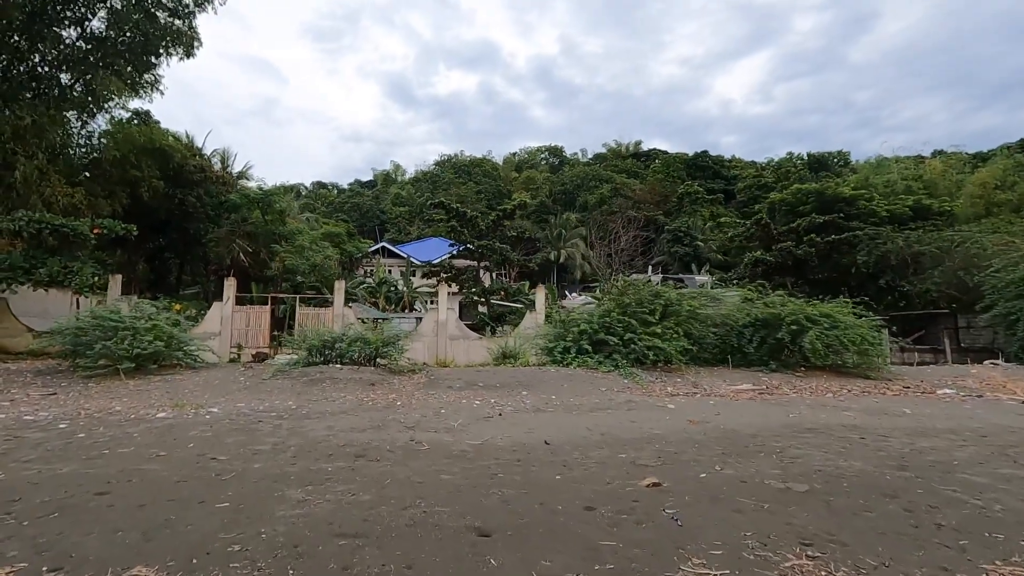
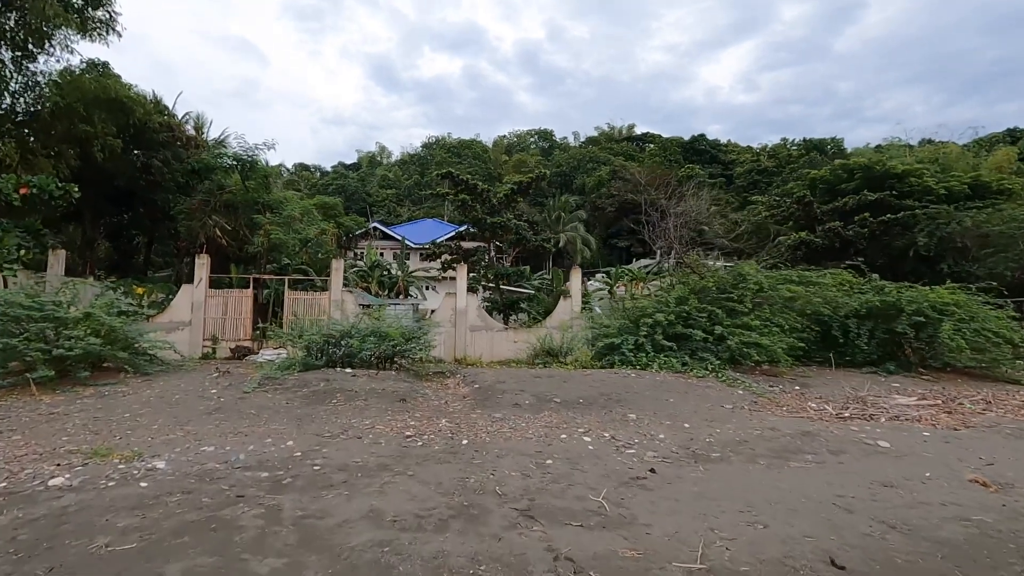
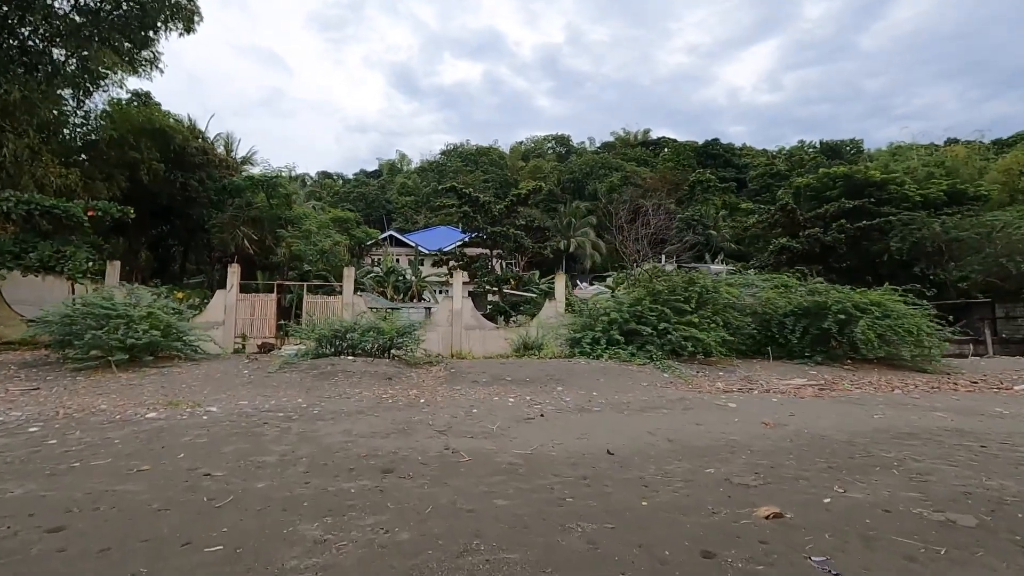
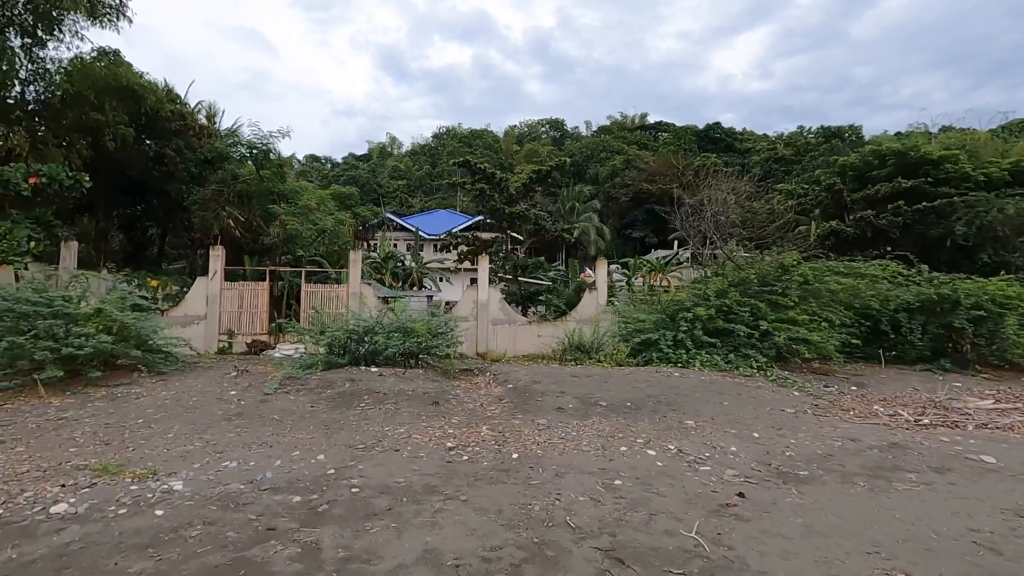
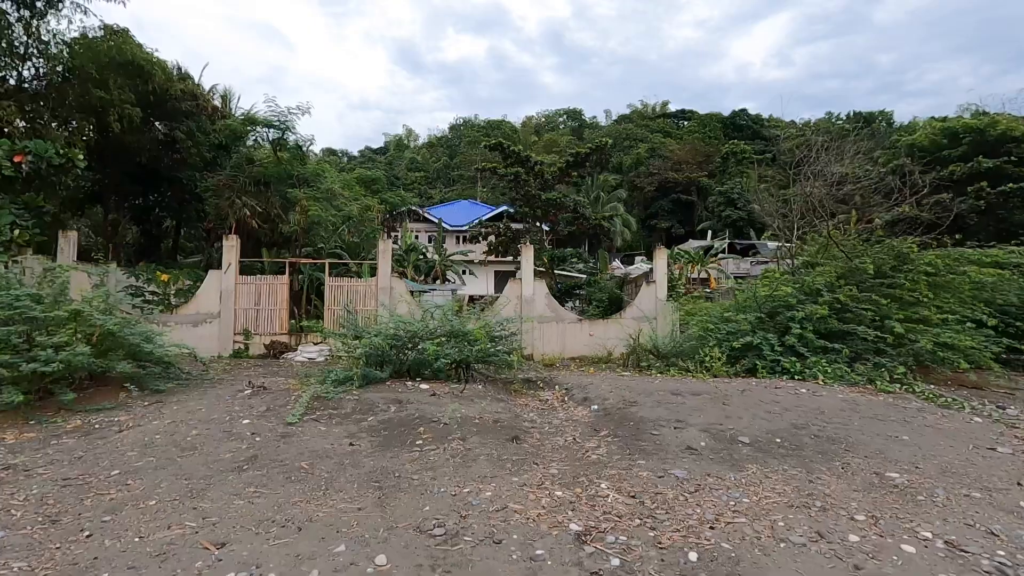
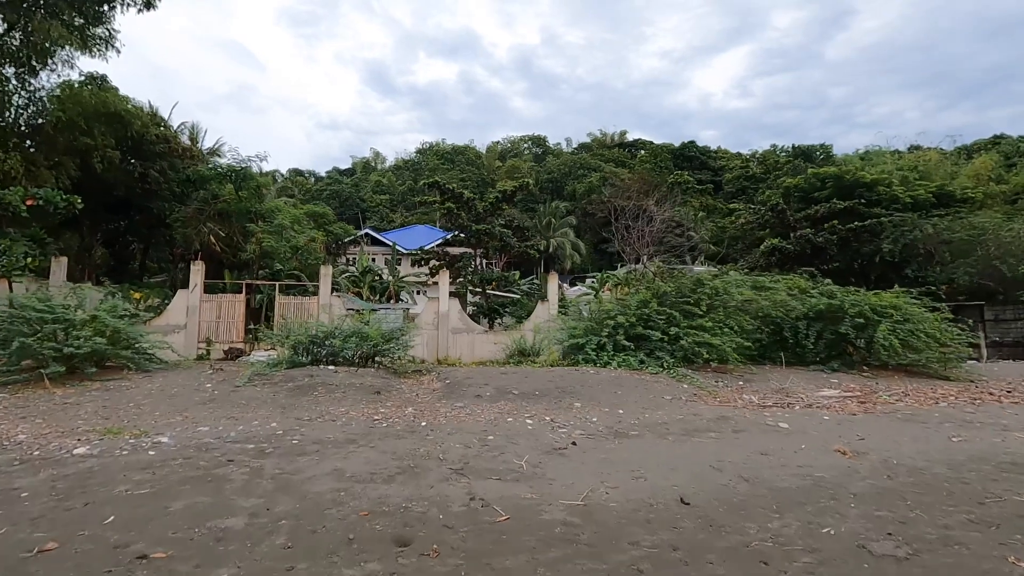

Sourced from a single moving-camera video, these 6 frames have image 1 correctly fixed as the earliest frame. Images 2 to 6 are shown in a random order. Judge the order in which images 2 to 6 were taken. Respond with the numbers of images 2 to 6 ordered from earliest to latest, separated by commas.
3, 6, 2, 4, 5
